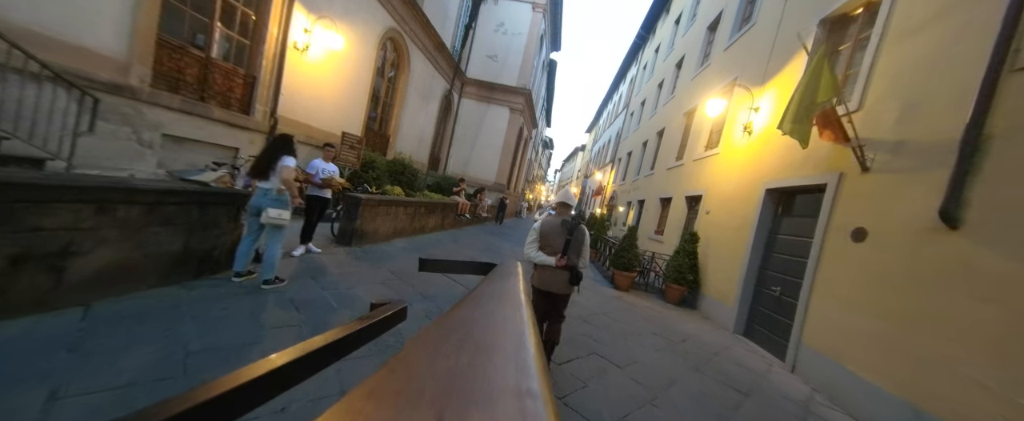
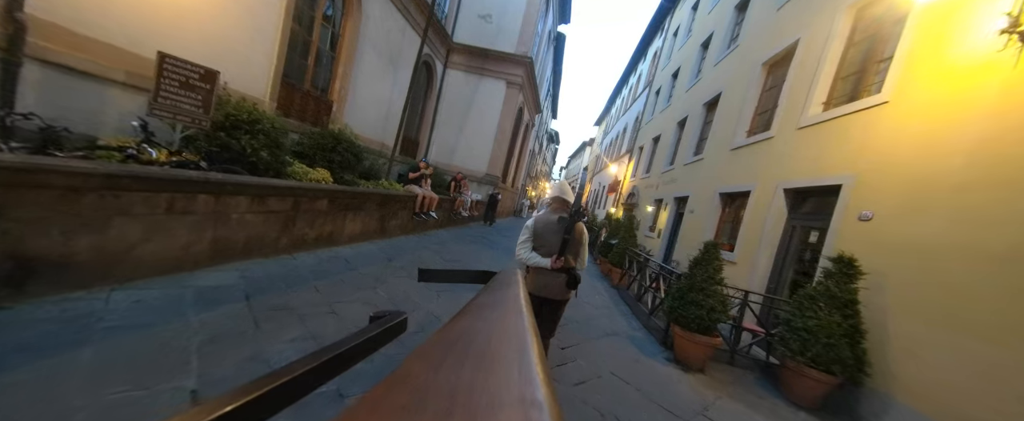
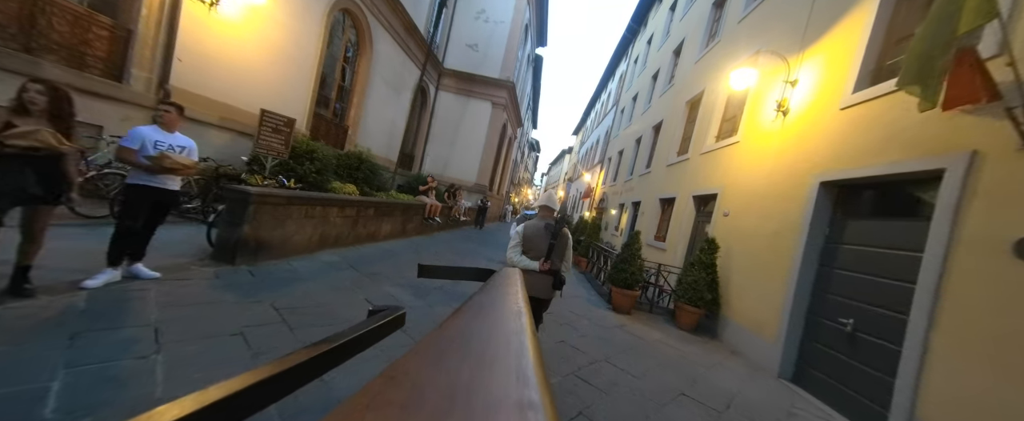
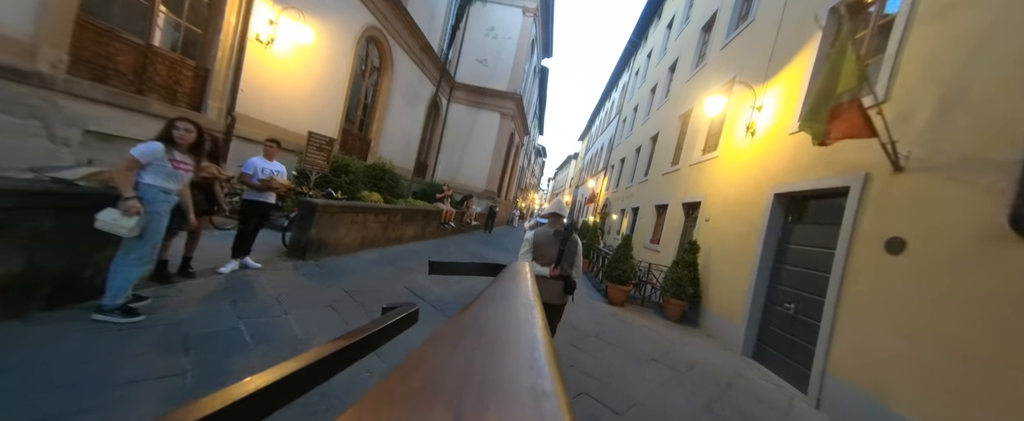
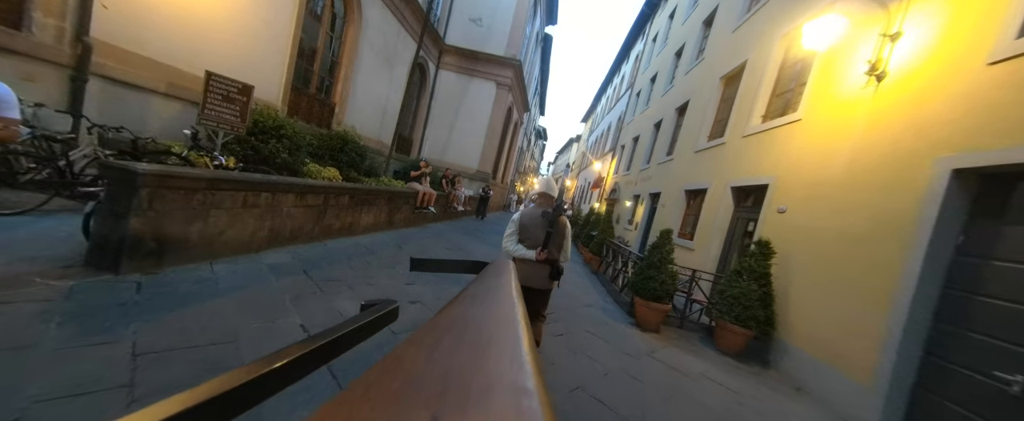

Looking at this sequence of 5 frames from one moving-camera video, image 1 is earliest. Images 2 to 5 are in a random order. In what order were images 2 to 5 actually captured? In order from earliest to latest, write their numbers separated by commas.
4, 3, 5, 2
